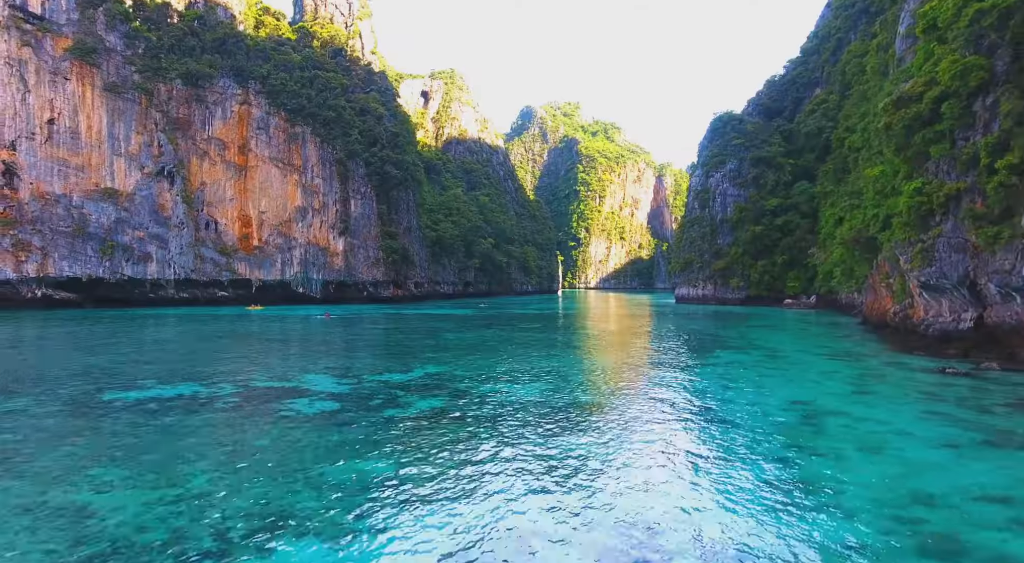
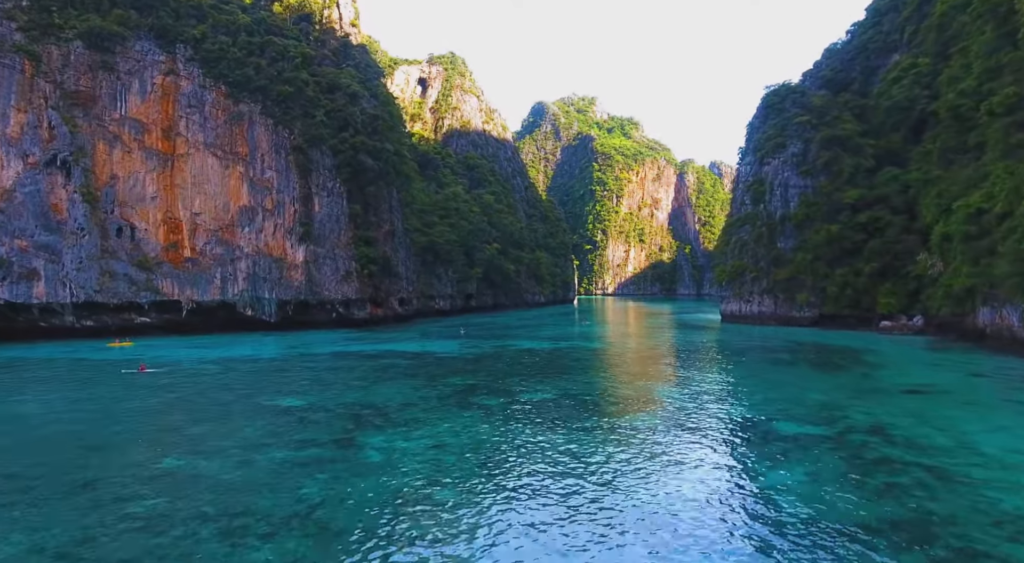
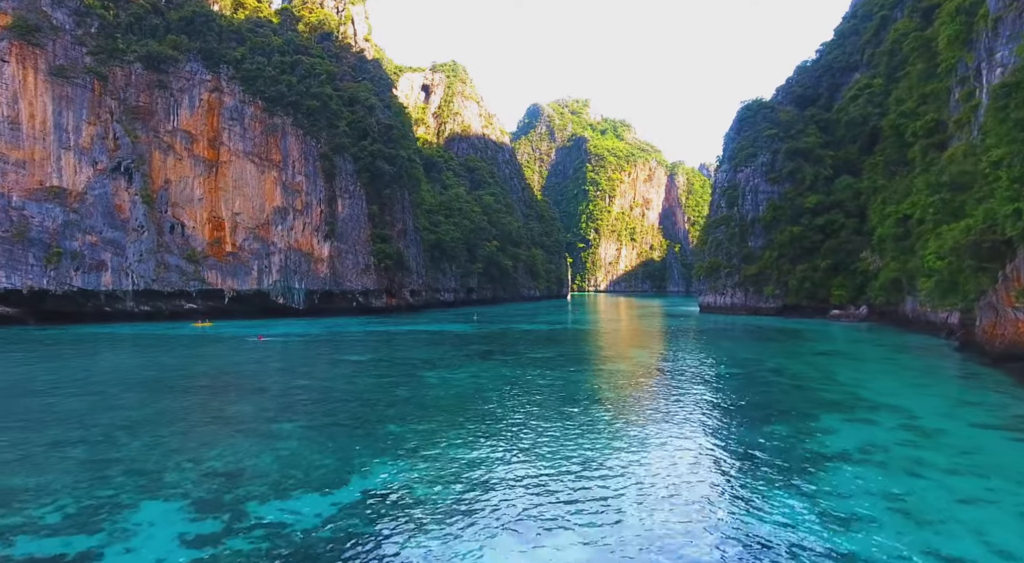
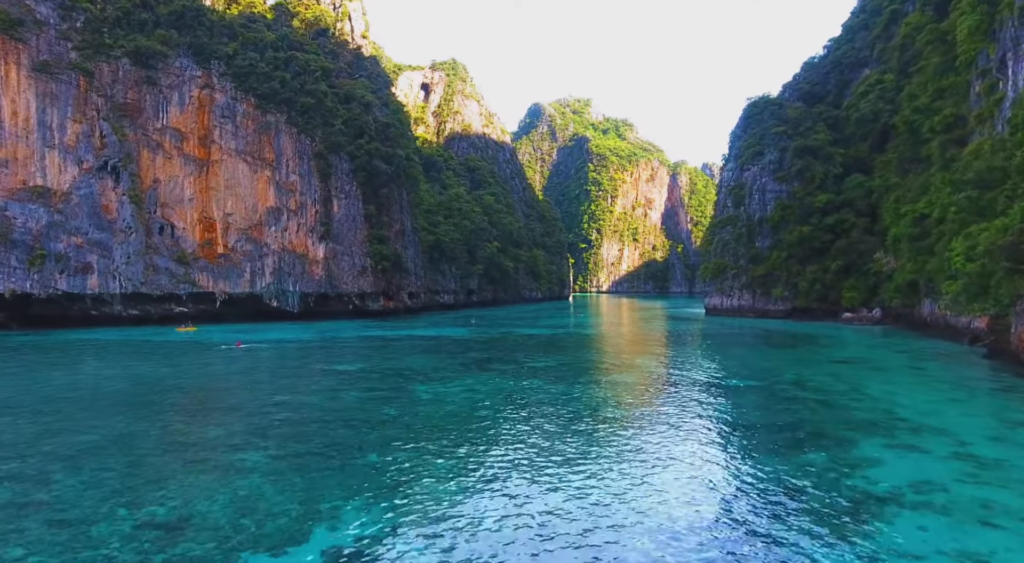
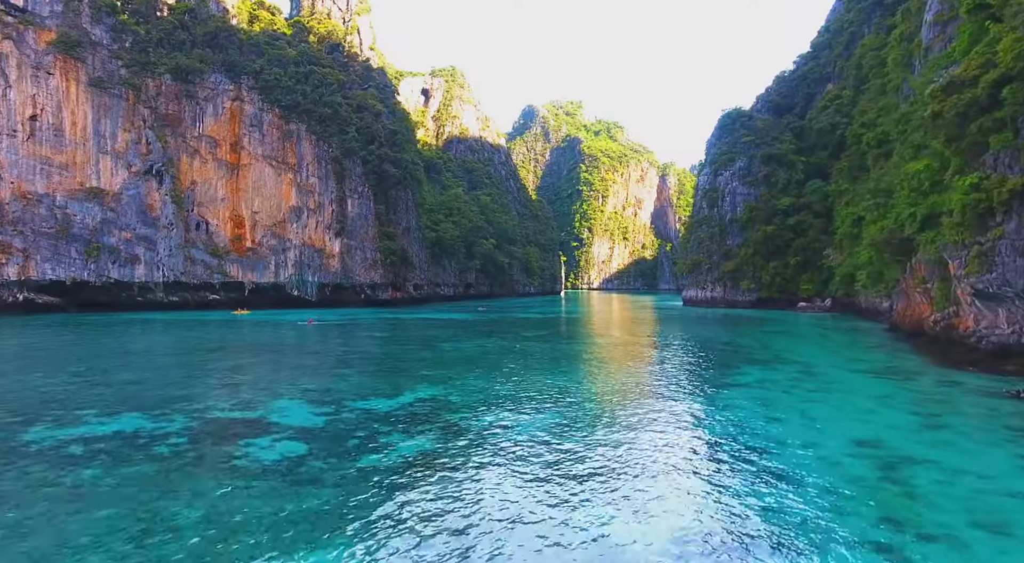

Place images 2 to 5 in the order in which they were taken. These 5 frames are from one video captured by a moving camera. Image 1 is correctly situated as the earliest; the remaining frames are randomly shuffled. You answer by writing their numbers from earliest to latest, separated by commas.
5, 3, 4, 2
